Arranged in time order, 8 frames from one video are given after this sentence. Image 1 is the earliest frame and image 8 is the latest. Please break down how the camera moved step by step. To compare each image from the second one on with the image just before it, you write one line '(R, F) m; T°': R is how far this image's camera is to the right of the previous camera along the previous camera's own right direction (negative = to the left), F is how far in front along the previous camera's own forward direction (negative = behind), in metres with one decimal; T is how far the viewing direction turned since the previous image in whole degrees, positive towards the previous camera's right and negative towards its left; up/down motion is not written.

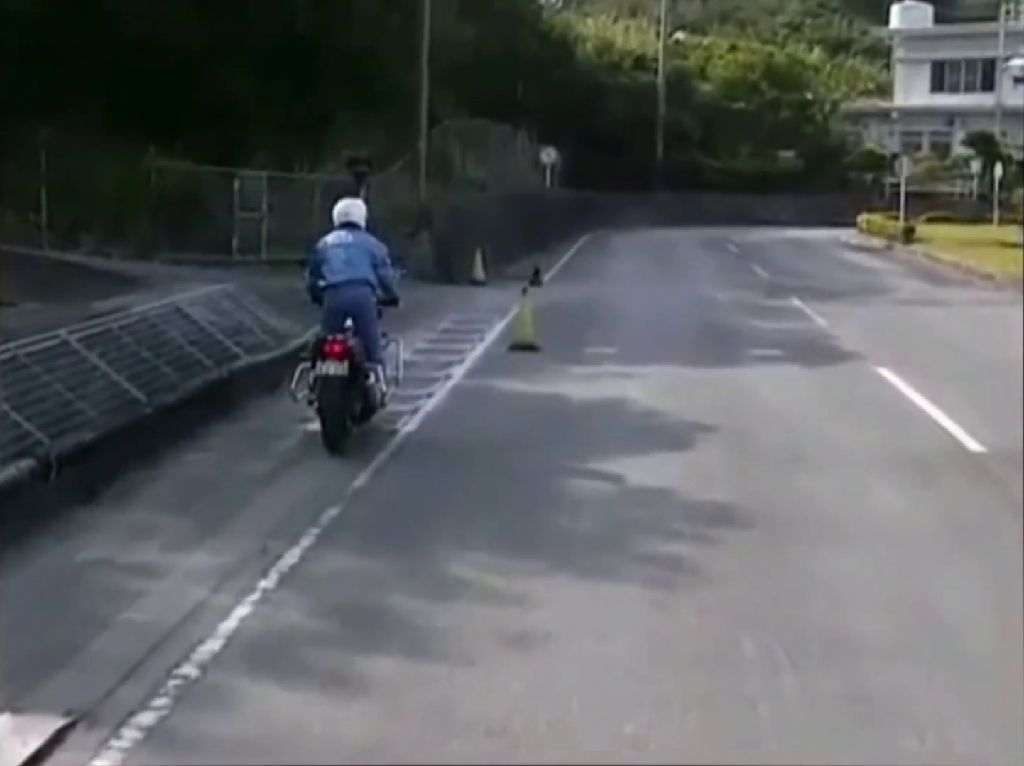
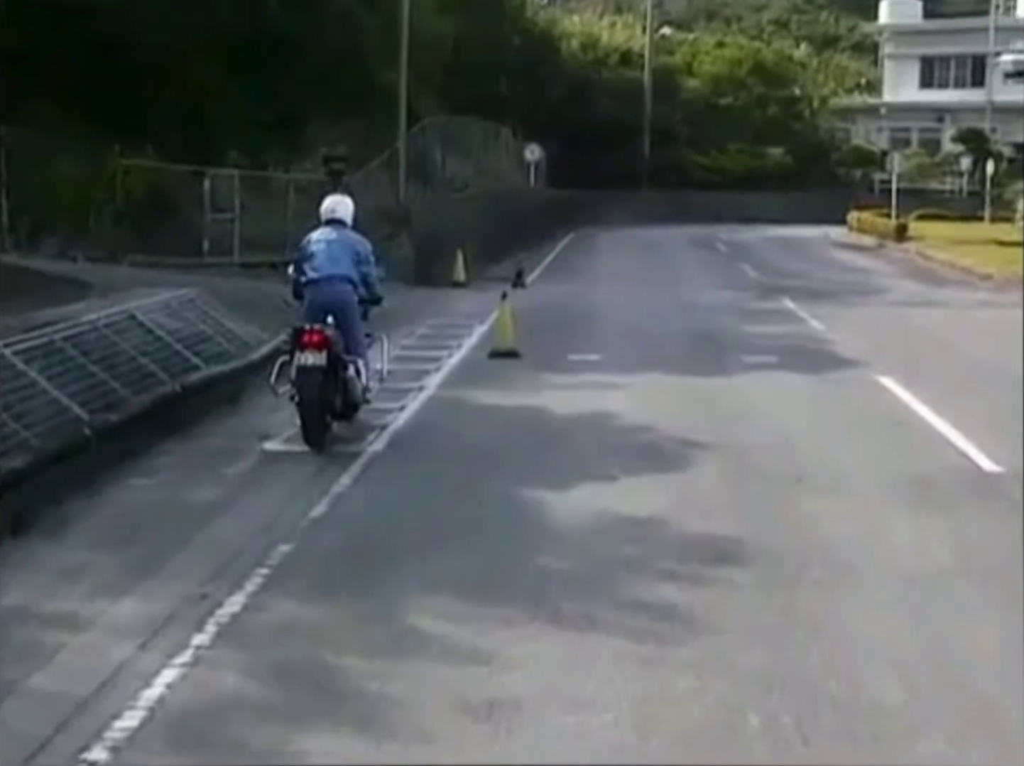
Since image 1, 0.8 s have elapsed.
(+0.1, +1.0) m; 0°
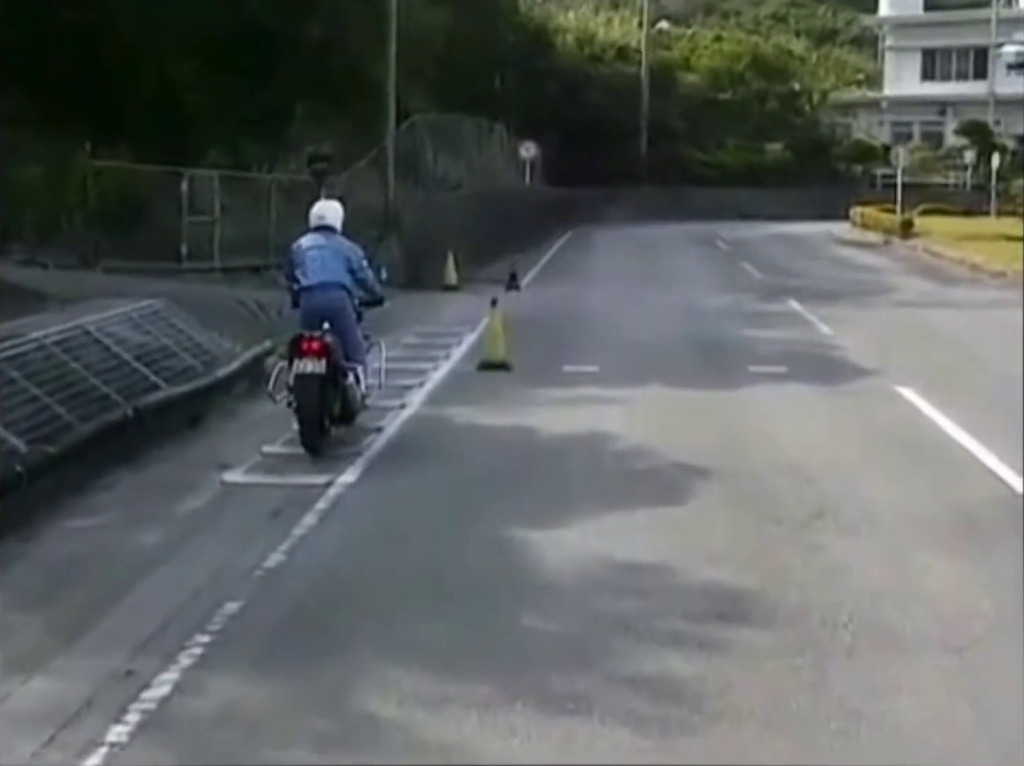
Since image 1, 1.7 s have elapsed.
(+0.1, +1.2) m; 0°
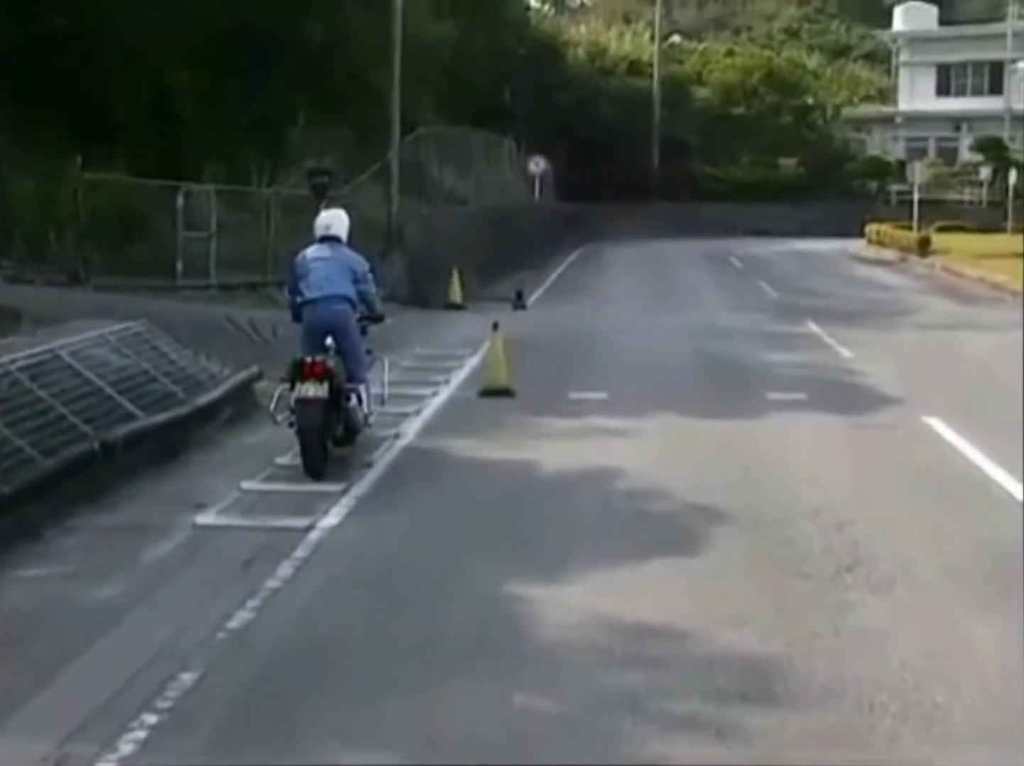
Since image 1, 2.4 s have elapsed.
(+0.1, +0.9) m; 0°
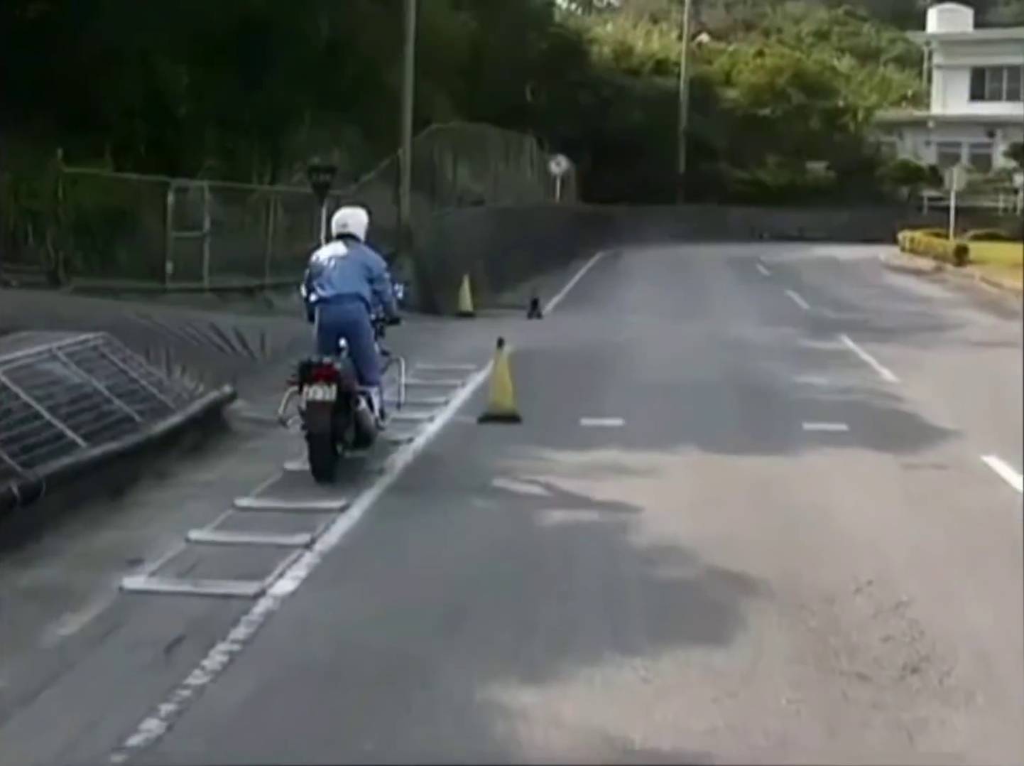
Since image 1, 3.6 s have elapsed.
(+0.1, +1.6) m; -1°
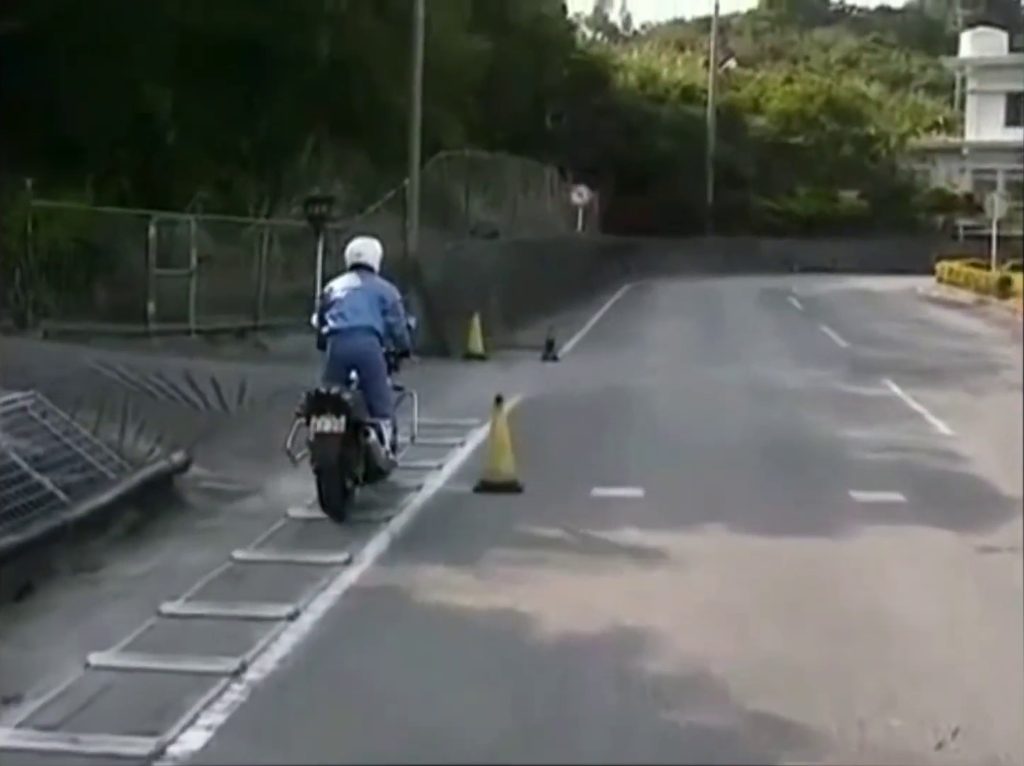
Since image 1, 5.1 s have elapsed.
(+0.2, +1.9) m; -1°
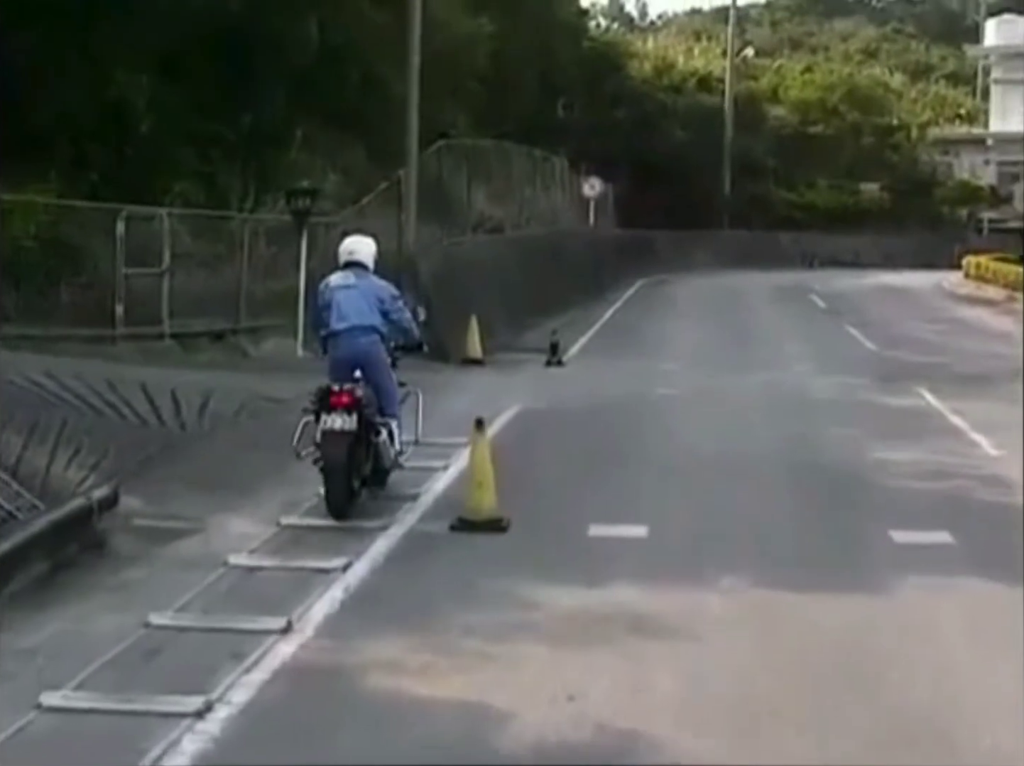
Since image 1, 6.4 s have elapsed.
(+0.2, +1.6) m; -1°
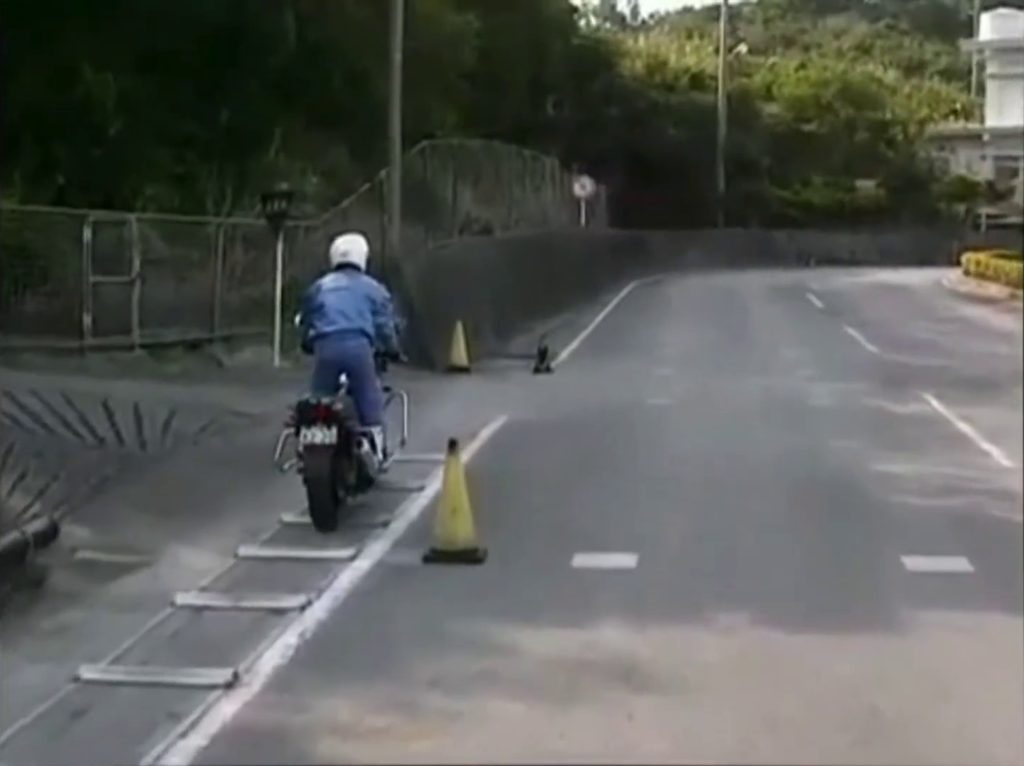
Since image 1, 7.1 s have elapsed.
(+0.1, +0.8) m; 0°
